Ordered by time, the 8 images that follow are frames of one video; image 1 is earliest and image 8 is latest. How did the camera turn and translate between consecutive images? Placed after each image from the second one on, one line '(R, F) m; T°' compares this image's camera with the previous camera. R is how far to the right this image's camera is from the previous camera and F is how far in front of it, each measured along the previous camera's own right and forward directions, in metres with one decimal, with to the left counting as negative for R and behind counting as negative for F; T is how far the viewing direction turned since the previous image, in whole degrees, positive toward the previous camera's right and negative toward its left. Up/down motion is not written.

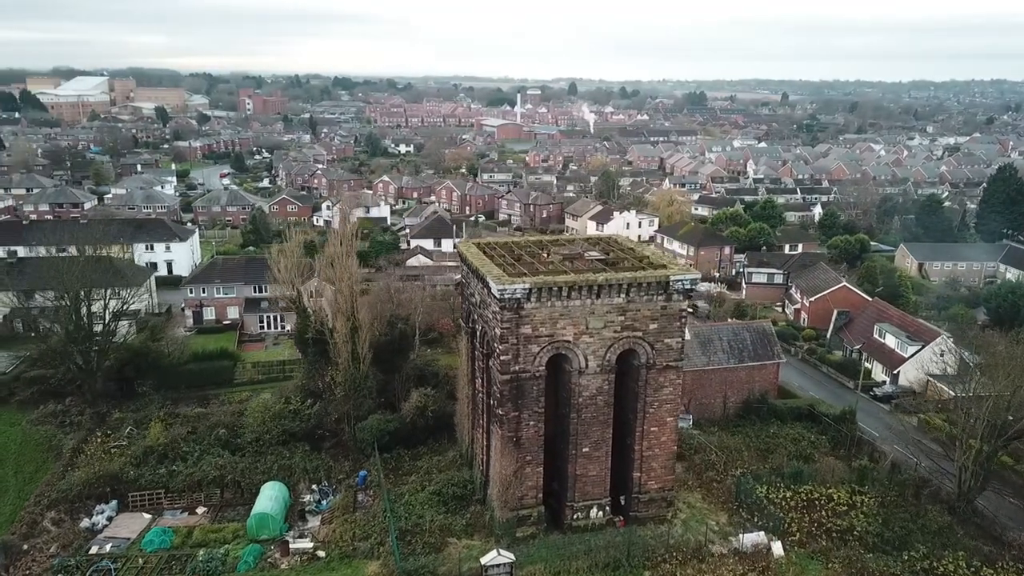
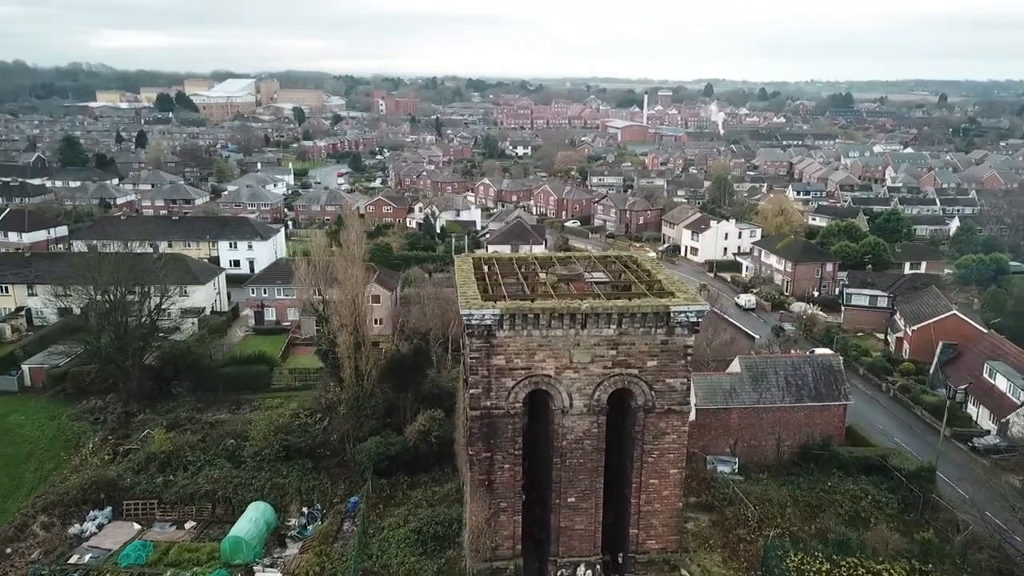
(+3.0, +2.3) m; -9°
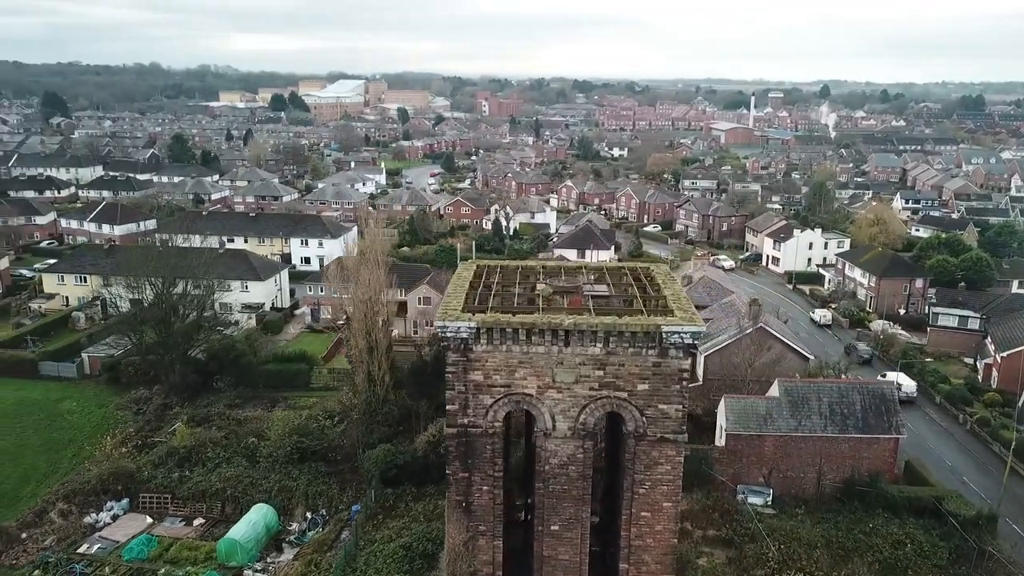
(+2.2, +1.1) m; -7°
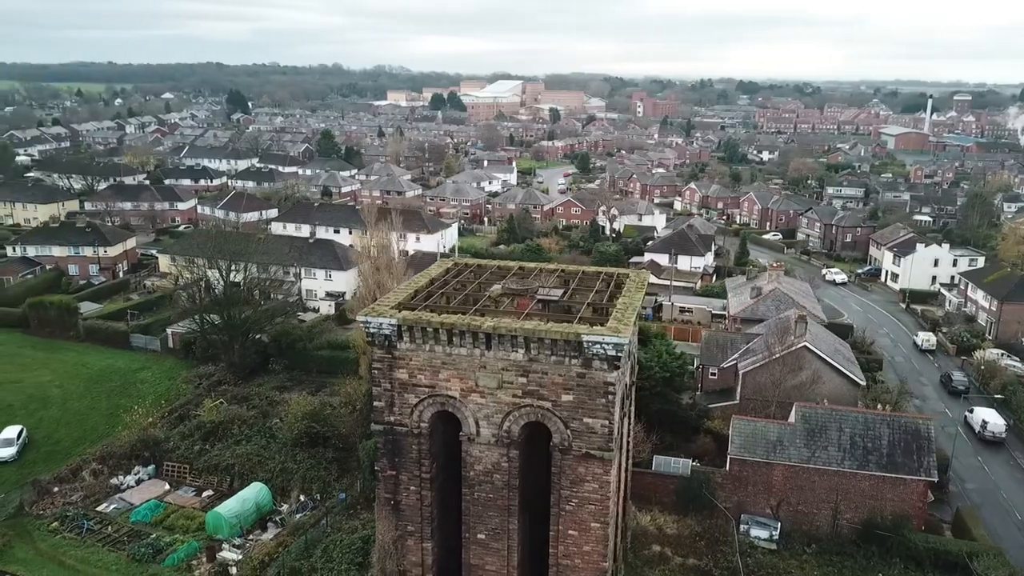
(+4.1, +0.9) m; -11°
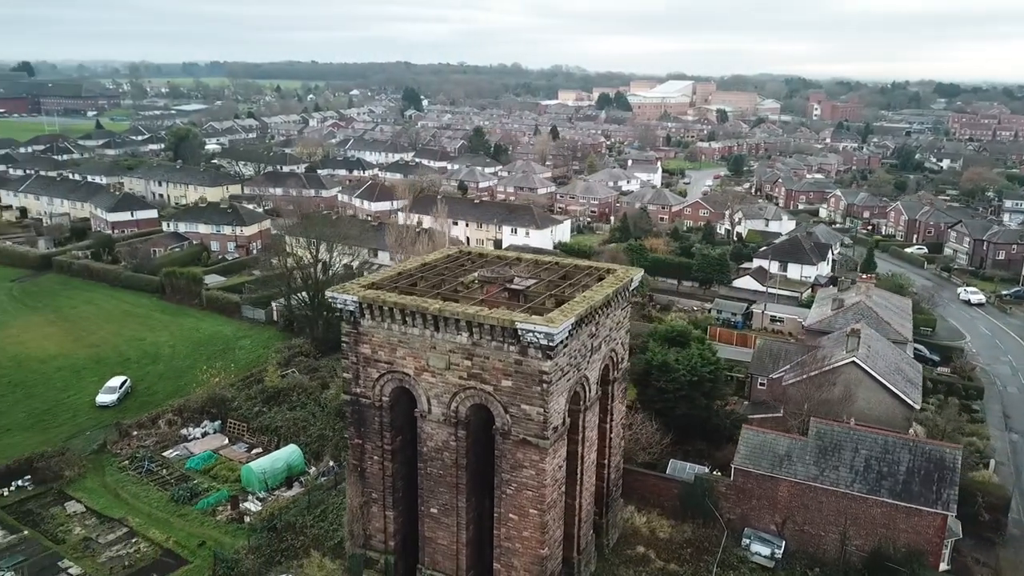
(+3.9, 0.0) m; -12°
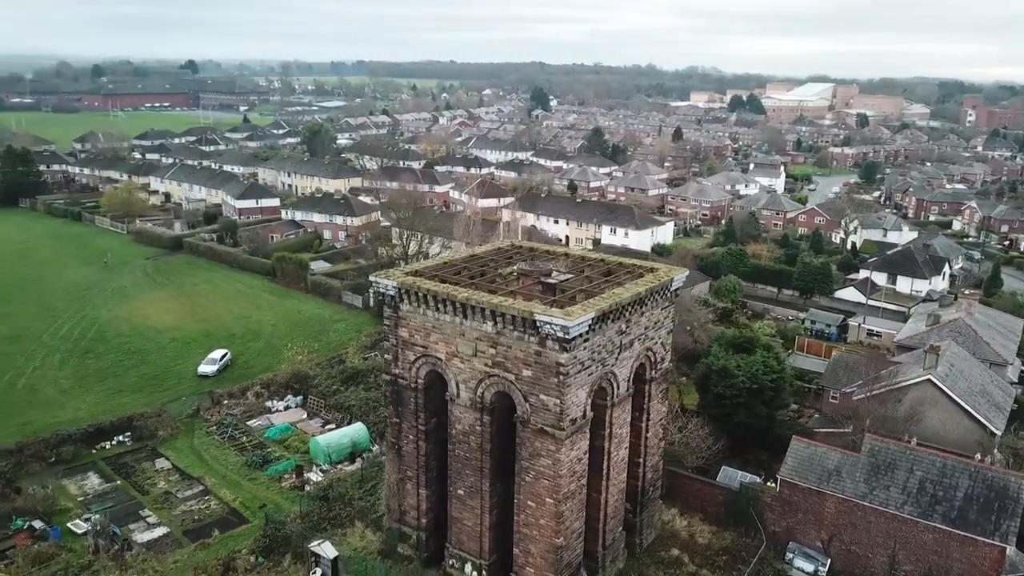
(+1.8, -0.2) m; -9°
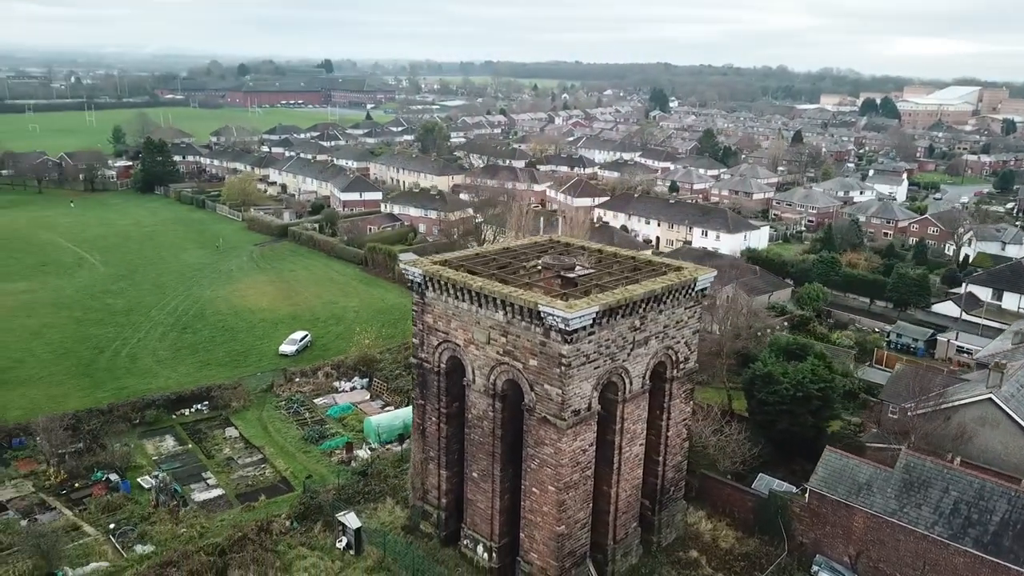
(+2.0, -0.3) m; -8°
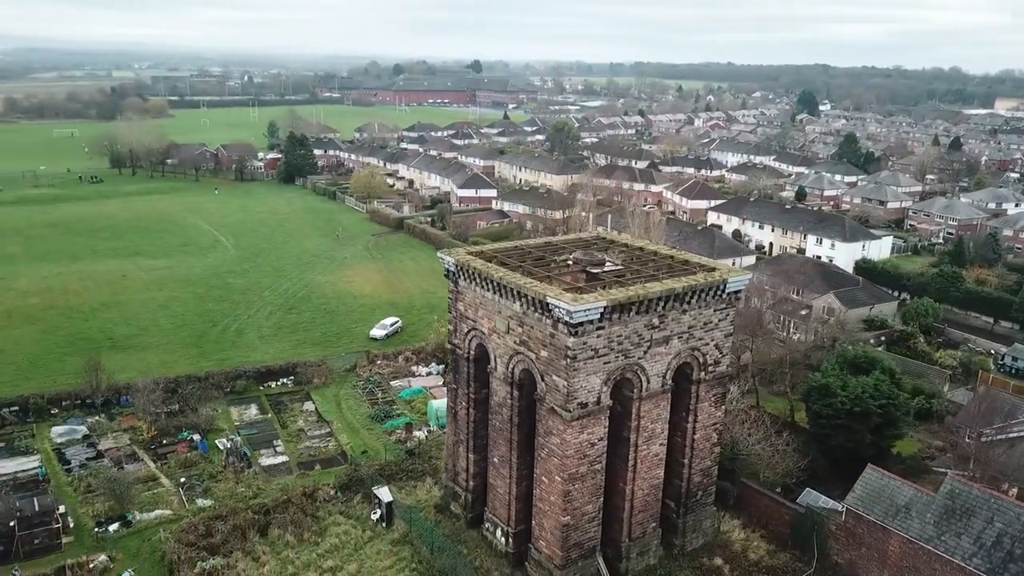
(+2.4, -0.2) m; -10°
